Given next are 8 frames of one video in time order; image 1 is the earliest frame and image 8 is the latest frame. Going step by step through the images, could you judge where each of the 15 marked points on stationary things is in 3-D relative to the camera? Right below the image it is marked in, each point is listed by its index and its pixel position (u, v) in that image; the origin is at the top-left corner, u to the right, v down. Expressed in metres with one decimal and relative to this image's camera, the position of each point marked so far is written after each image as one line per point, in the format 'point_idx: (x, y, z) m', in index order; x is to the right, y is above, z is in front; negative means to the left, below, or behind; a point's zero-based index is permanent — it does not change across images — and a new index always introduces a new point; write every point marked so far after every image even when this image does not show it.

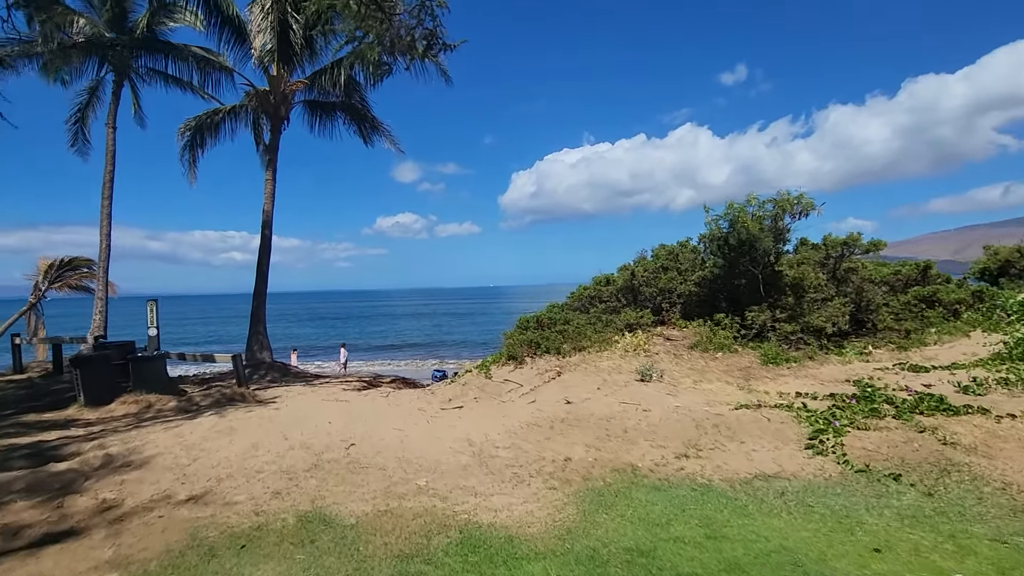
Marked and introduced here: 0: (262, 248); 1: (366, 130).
0: (-5.8, +0.9, +12.4) m
1: (-4.3, +4.6, +15.7) m
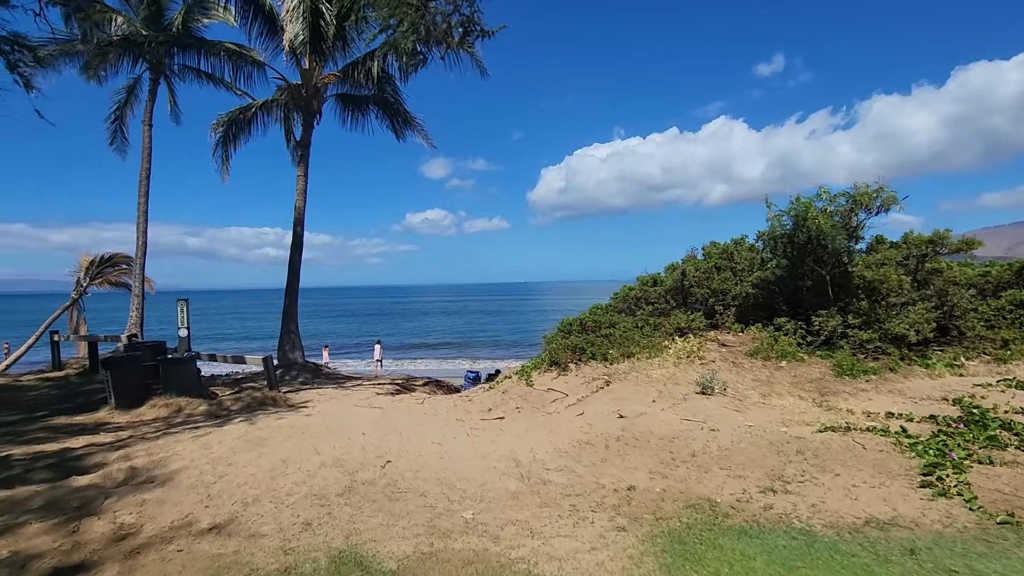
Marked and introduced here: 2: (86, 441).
0: (-5.0, +0.9, +12.1) m
1: (-3.3, +4.6, +15.3) m
2: (-5.0, -1.8, +6.3) m
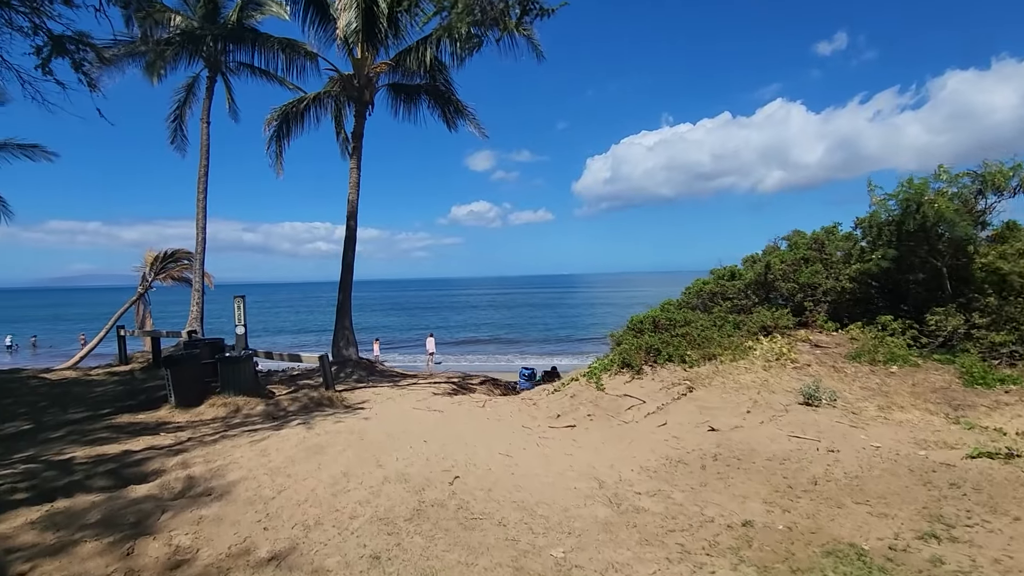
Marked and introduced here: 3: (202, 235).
0: (-3.7, +1.0, +11.9) m
1: (-1.7, +4.8, +14.9) m
2: (-4.2, -1.8, +6.1) m
3: (-9.8, +1.6, +16.9) m
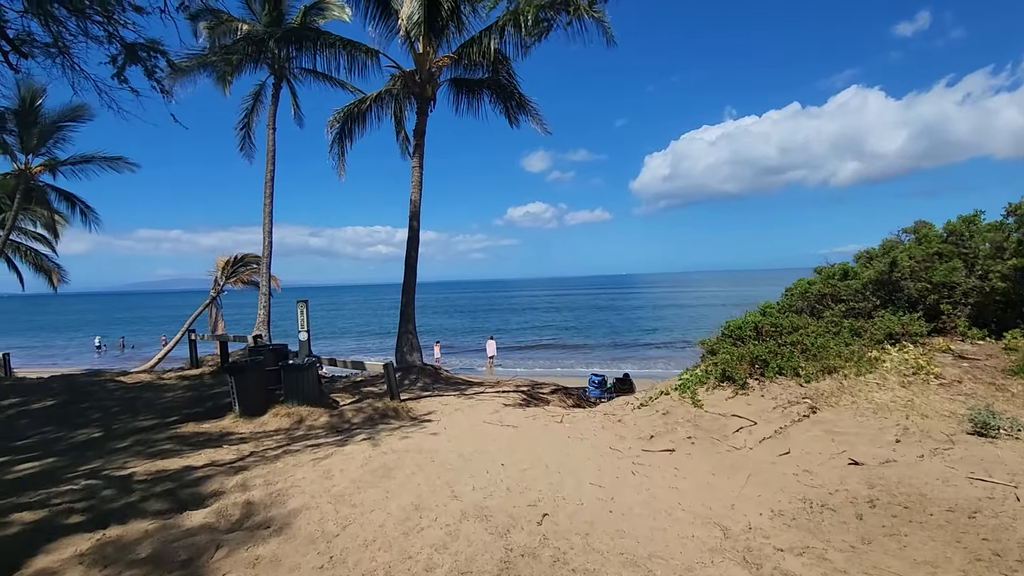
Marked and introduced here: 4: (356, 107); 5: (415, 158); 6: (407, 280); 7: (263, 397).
0: (-2.2, +1.0, +11.5) m
1: (0.0, +4.7, +14.3) m
2: (-3.3, -1.8, +5.8) m
3: (-7.8, +1.5, +17.1) m
4: (-4.0, +4.6, +13.7) m
5: (-2.3, +3.0, +12.4) m
6: (-2.2, +0.2, +11.2) m
7: (-3.6, -1.6, +7.6) m
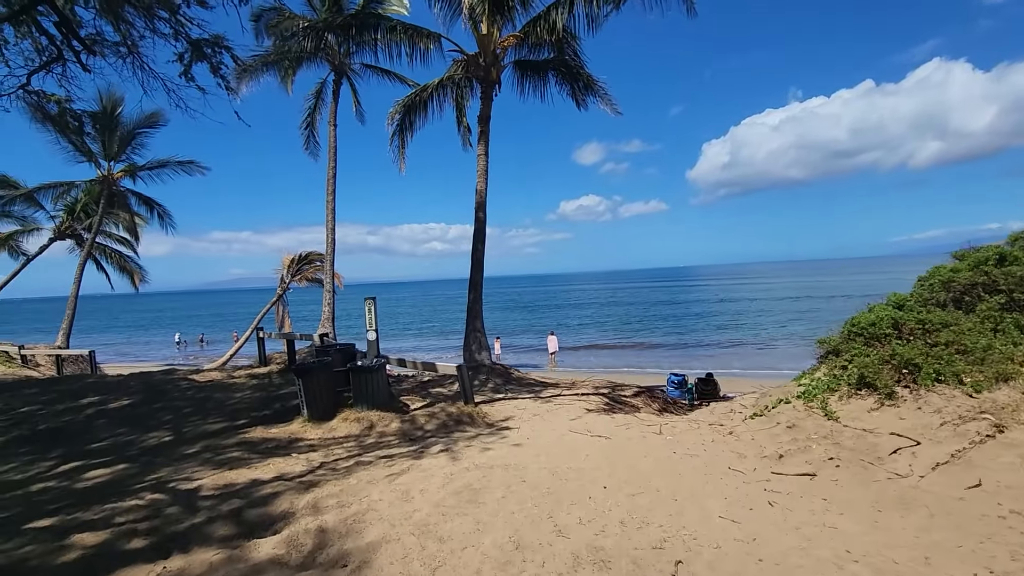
0: (-0.7, +1.1, +10.8) m
1: (+1.7, +4.9, +13.4) m
2: (-2.3, -1.8, +5.3) m
3: (-5.7, +1.6, +17.0) m
4: (-2.3, +4.7, +13.2) m
5: (-0.7, +3.1, +11.8) m
6: (-0.8, +0.3, +10.6) m
7: (-2.4, -1.5, +7.2) m
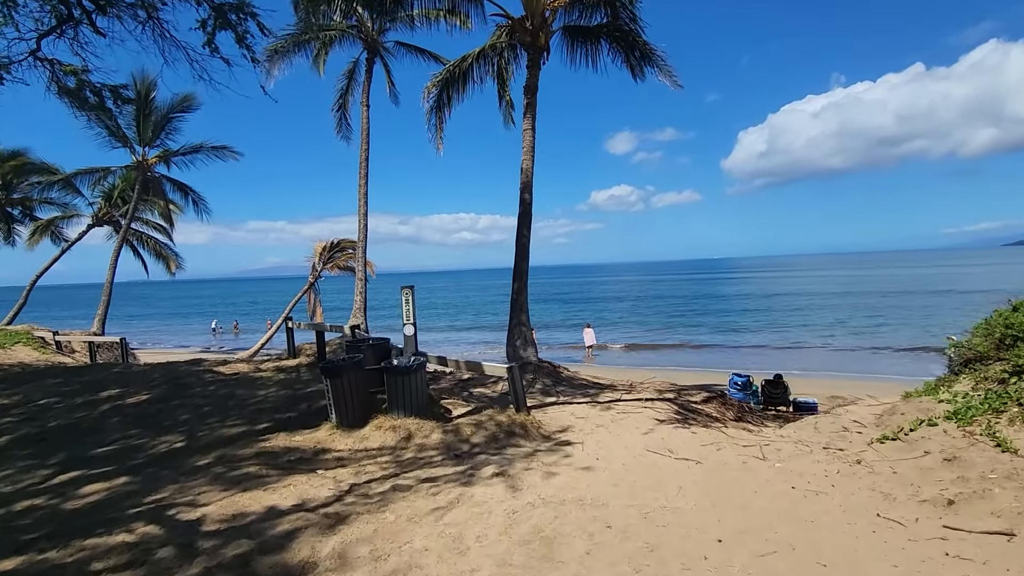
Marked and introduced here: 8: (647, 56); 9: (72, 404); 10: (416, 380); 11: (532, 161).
0: (+0.2, +1.3, +9.8) m
1: (+2.8, +5.1, +12.1) m
2: (-1.8, -1.7, +4.4) m
3: (-4.5, +2.0, +16.1) m
4: (-1.3, +5.0, +12.2) m
5: (+0.3, +3.4, +10.7) m
6: (+0.1, +0.5, +9.6) m
7: (-1.7, -1.4, +6.3) m
8: (+3.0, +5.2, +11.9) m
9: (-6.9, -1.8, +8.4) m
10: (-1.1, -1.0, +6.1) m
11: (+0.4, +2.4, +10.3) m
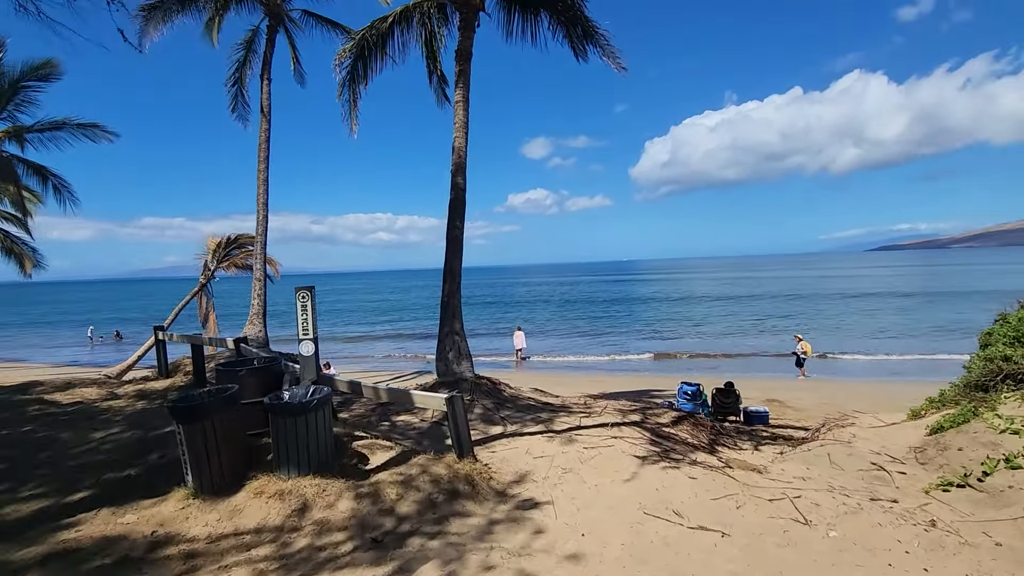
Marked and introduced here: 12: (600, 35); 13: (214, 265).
0: (-0.9, +1.3, +8.1) m
1: (+1.4, +5.1, +10.8) m
2: (-2.0, -1.7, +2.5) m
3: (-6.4, +1.9, +13.7) m
4: (-2.7, +5.0, +10.3) m
5: (-0.9, +3.3, +9.0) m
6: (-0.9, +0.4, +7.9) m
7: (-2.2, -1.4, +4.4) m
8: (+1.6, +5.1, +10.6) m
9: (-7.7, -1.9, +5.7) m
10: (-1.6, -1.1, +4.3) m
11: (-0.8, +2.4, +8.6) m
12: (+1.8, +5.2, +11.0) m
13: (-9.3, +0.7, +16.5) m
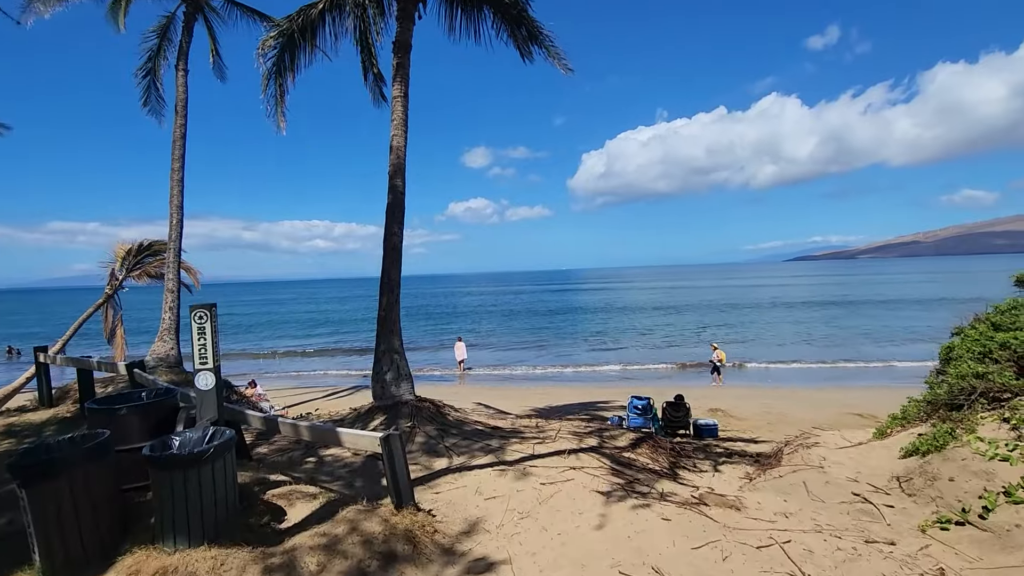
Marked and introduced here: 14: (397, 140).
0: (-1.6, +1.1, +7.3) m
1: (+0.3, +4.9, +10.3) m
2: (-2.1, -1.8, +1.6) m
3: (-7.8, +1.7, +12.3) m
4: (-3.7, +4.7, +9.4) m
5: (-1.8, +3.1, +8.3) m
6: (-1.6, +0.3, +7.1) m
7: (-2.6, -1.5, +3.4) m
8: (+0.5, +4.9, +10.2) m
9: (-8.1, -2.0, +4.1) m
10: (-1.9, -1.2, +3.4) m
11: (-1.6, +2.2, +7.9) m
12: (+0.7, +5.0, +10.5) m
13: (-11.0, +0.4, +14.7) m
14: (-1.7, +2.2, +7.9) m
